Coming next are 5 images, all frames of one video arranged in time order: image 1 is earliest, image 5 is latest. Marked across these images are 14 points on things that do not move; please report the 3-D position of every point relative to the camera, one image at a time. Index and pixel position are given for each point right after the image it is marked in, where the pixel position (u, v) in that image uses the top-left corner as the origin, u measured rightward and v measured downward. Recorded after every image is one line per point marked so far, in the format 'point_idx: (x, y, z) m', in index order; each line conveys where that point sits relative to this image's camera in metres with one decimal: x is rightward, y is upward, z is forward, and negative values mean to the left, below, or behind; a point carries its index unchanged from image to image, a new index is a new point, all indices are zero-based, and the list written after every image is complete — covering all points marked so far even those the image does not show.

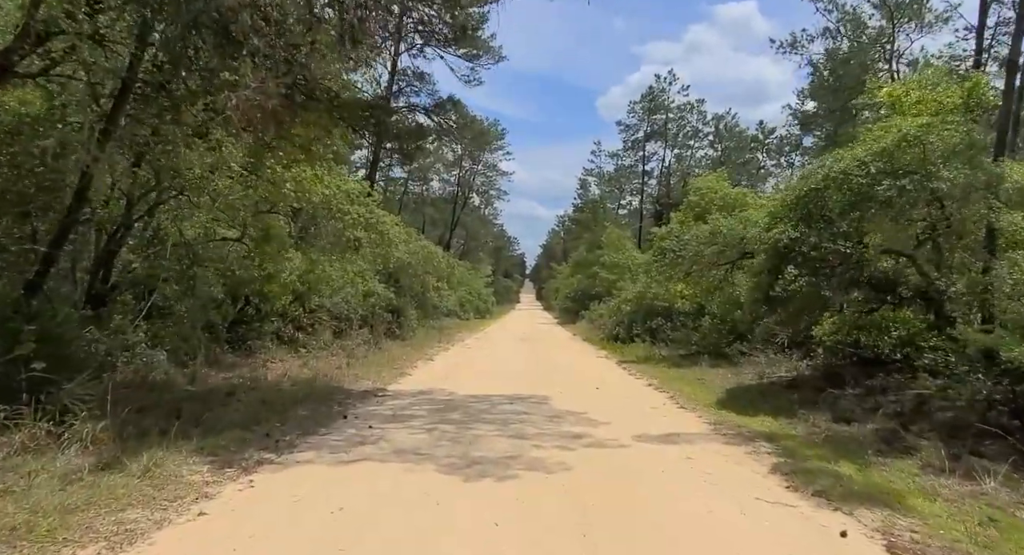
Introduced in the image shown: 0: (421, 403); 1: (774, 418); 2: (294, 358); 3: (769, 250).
0: (-1.4, -1.9, +9.4) m
1: (+3.5, -1.9, +8.4) m
2: (-4.7, -1.7, +13.5) m
3: (+4.2, +0.5, +10.3) m
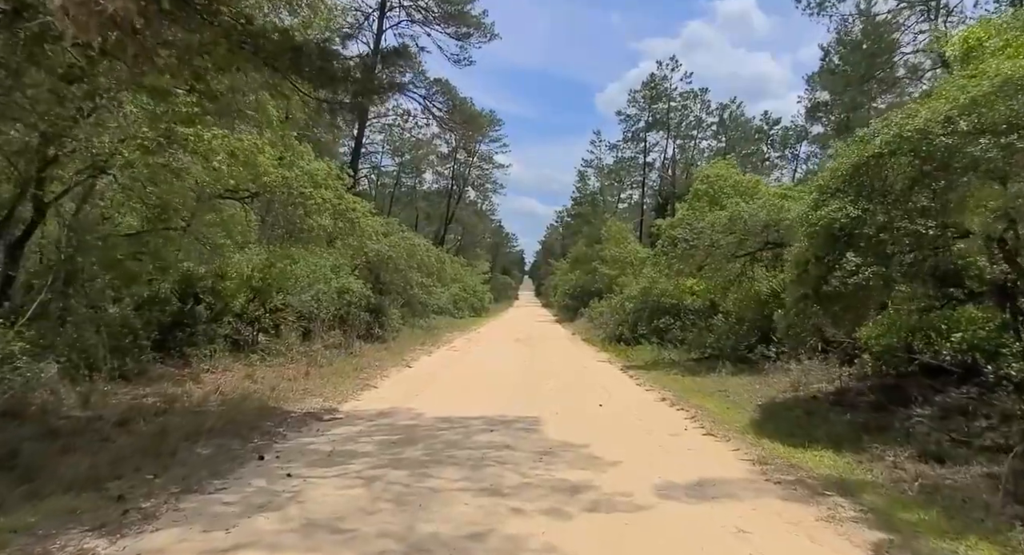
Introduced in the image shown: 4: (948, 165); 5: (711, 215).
0: (-1.6, -1.8, +7.3) m
1: (+3.3, -1.8, +6.3) m
2: (-4.9, -1.6, +11.4) m
3: (+4.0, +0.6, +8.2) m
4: (+4.6, +1.2, +6.7) m
5: (+4.9, +1.6, +15.8) m
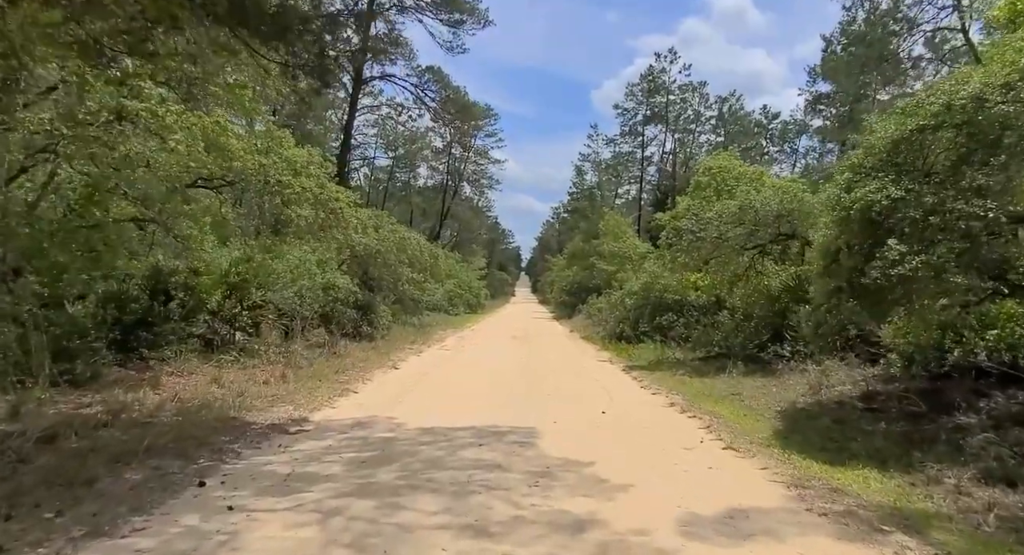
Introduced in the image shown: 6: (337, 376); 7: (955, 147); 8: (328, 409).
0: (-1.7, -1.7, +6.4) m
1: (+3.2, -1.7, +5.4) m
2: (-5.0, -1.5, +10.5) m
3: (+3.9, +0.7, +7.3) m
4: (+4.5, +1.3, +5.8) m
5: (+4.8, +1.7, +14.8) m
6: (-3.1, -1.8, +11.3) m
7: (+4.5, +1.3, +6.3) m
8: (-2.4, -1.7, +8.4) m
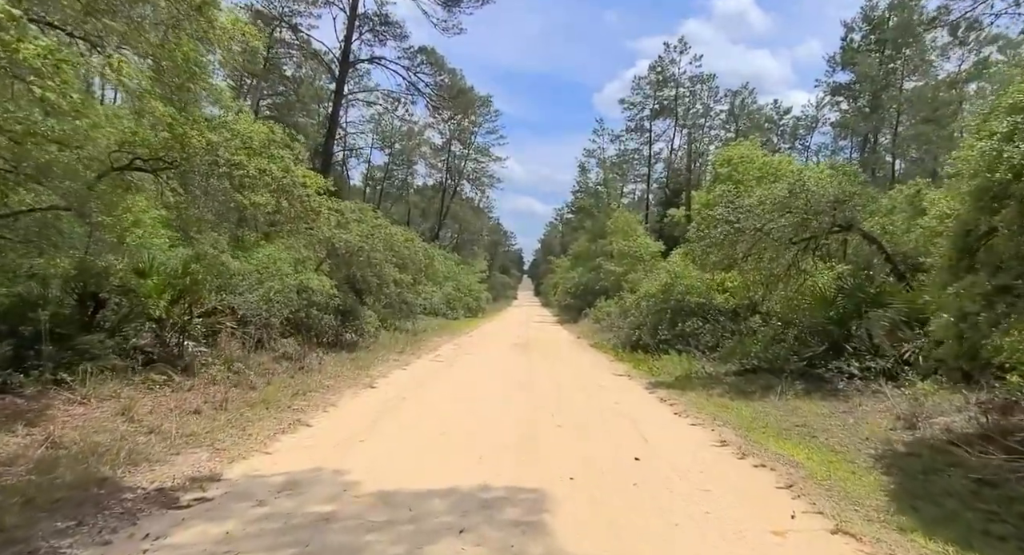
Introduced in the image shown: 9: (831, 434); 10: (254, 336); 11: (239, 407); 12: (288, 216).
0: (-1.7, -1.7, +4.1) m
1: (+3.2, -1.6, +3.1) m
2: (-5.0, -1.5, +8.2) m
3: (+3.9, +0.7, +5.0) m
4: (+4.5, +1.3, +3.5) m
5: (+4.8, +1.7, +12.5) m
6: (-3.1, -1.8, +9.0) m
7: (+4.4, +1.4, +4.0) m
8: (-2.4, -1.7, +6.1) m
9: (+3.7, -1.8, +7.4) m
10: (-5.7, -1.3, +14.1) m
11: (-3.6, -1.7, +8.4) m
12: (-4.1, +1.2, +11.9) m
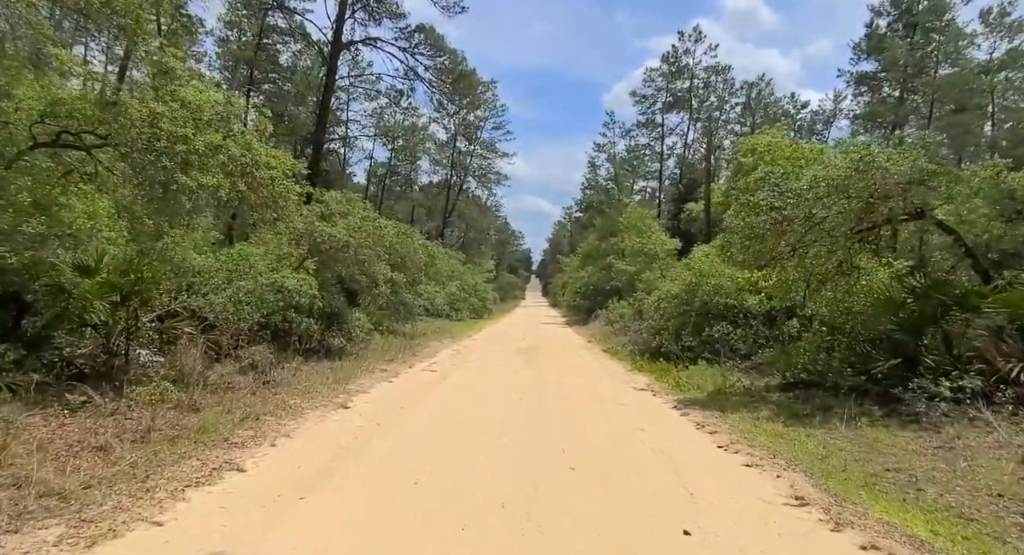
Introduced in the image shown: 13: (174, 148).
0: (-1.8, -1.6, +2.2) m
1: (+3.1, -1.6, +1.2) m
2: (-5.0, -1.5, +6.4) m
3: (+3.8, +0.8, +3.0) m
4: (+4.4, +1.4, +1.5) m
5: (+4.9, +1.7, +10.6) m
6: (-3.1, -1.7, +7.2) m
7: (+4.4, +1.4, +2.1) m
8: (-2.5, -1.7, +4.2) m
9: (+3.7, -1.8, +5.5) m
10: (-5.7, -1.3, +12.3) m
11: (-3.6, -1.6, +6.5) m
12: (-4.1, +1.2, +10.1) m
13: (-4.8, +1.8, +8.9) m
